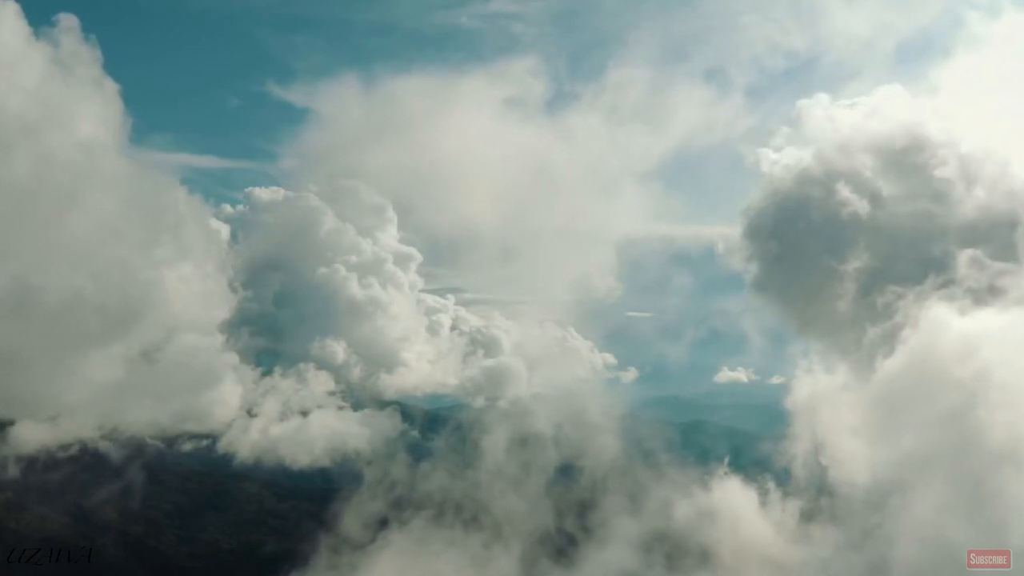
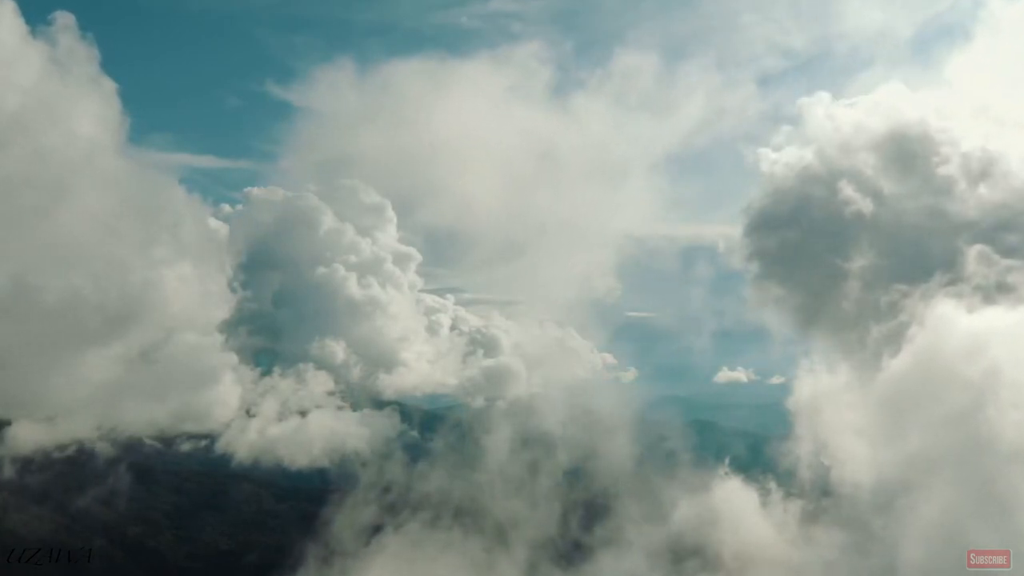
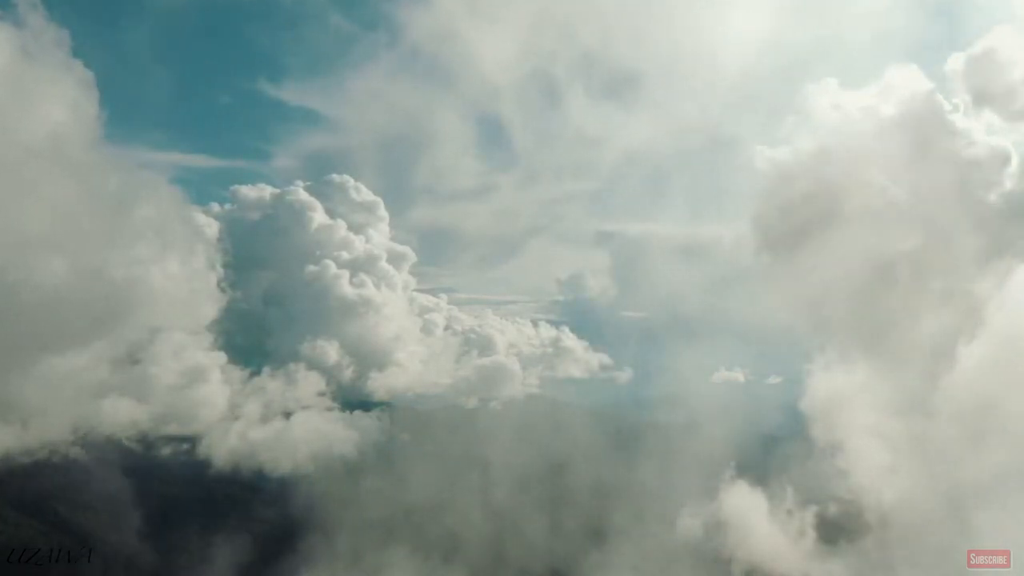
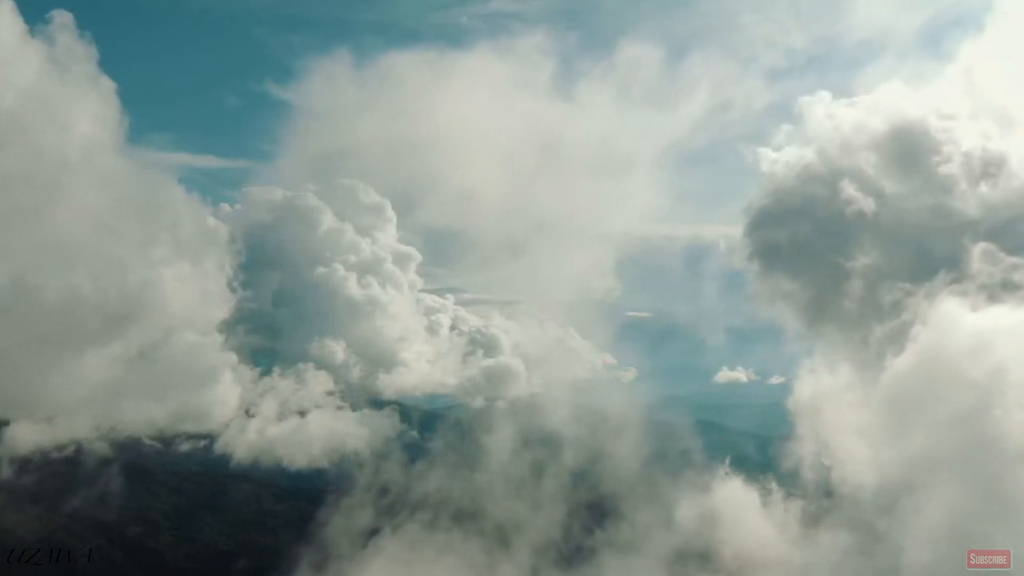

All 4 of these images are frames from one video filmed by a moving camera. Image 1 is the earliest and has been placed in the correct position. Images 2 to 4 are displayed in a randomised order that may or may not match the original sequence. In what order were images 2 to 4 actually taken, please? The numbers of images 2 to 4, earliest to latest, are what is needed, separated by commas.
2, 4, 3
